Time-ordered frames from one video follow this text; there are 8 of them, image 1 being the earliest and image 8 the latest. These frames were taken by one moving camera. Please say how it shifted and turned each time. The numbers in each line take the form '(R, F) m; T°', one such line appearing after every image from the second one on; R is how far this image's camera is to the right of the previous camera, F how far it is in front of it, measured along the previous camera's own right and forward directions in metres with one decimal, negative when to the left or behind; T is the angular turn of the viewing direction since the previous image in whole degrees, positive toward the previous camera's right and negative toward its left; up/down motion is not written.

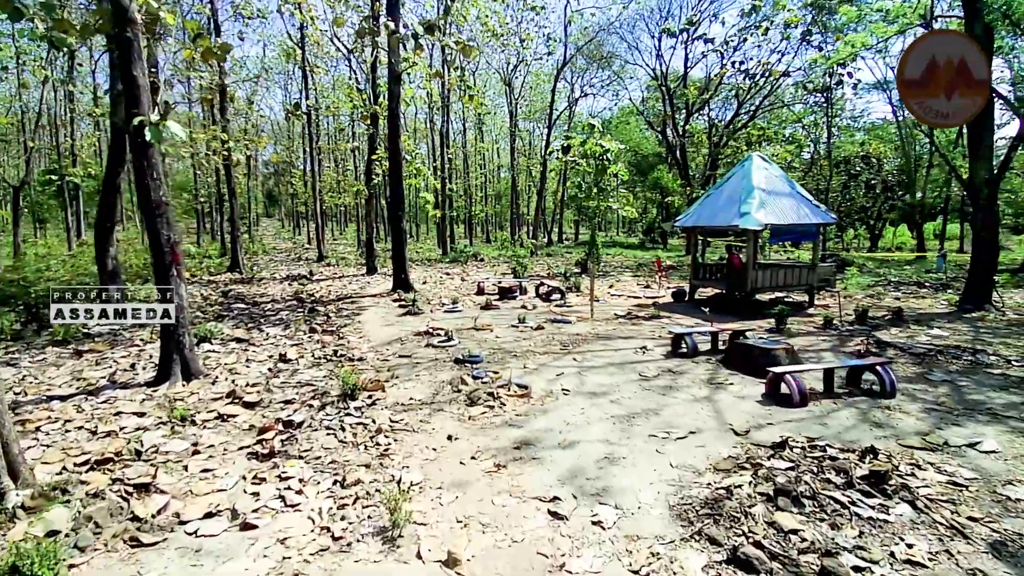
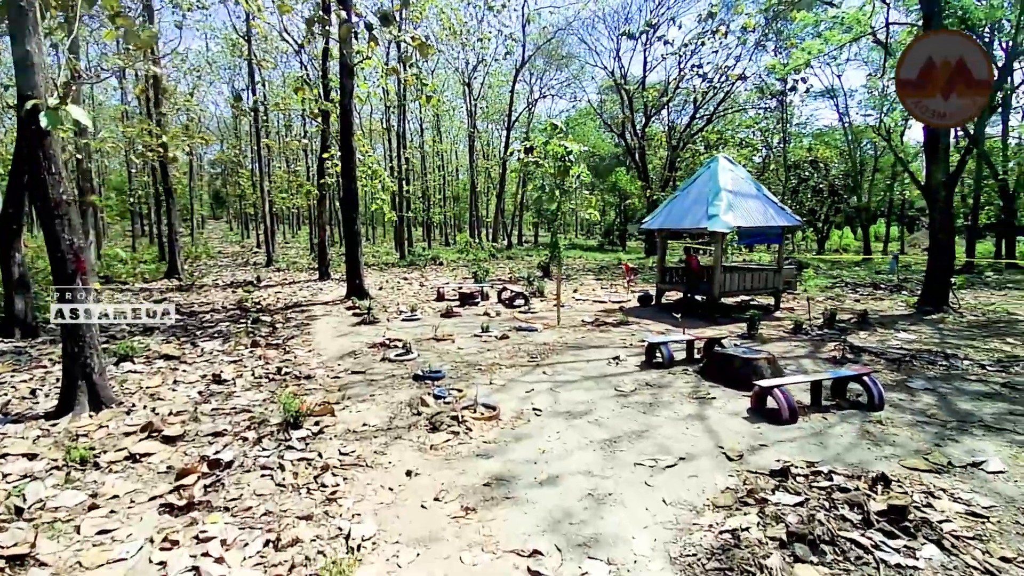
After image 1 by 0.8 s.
(-0.1, +0.7) m; +4°
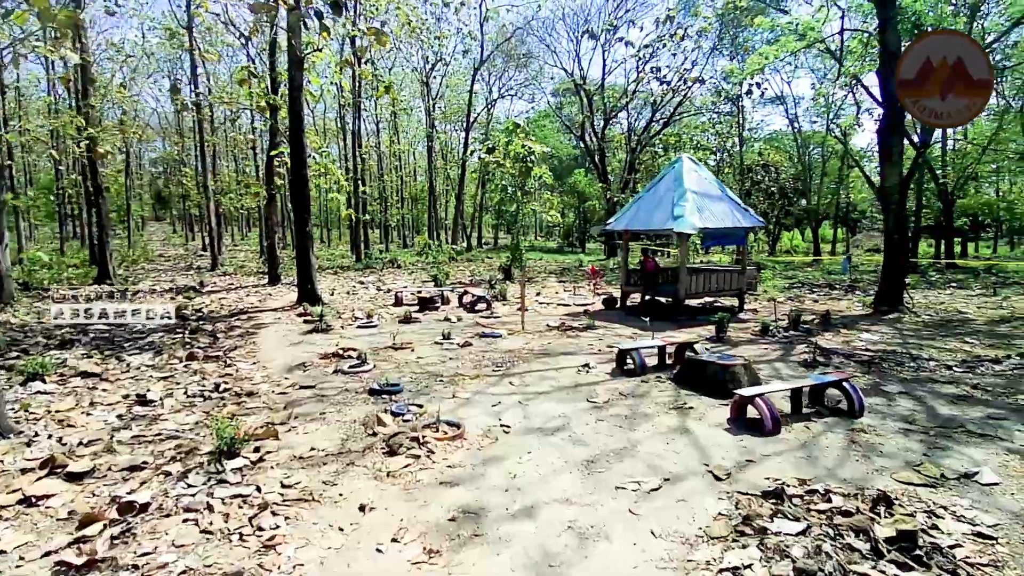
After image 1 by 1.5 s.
(-0.1, +0.5) m; +4°
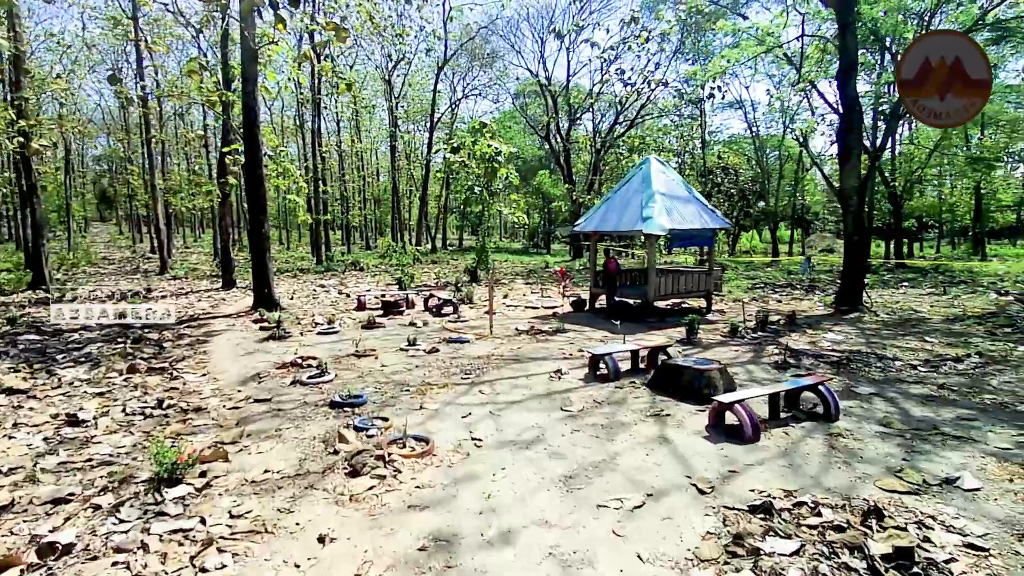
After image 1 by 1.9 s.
(-0.1, +0.3) m; +4°
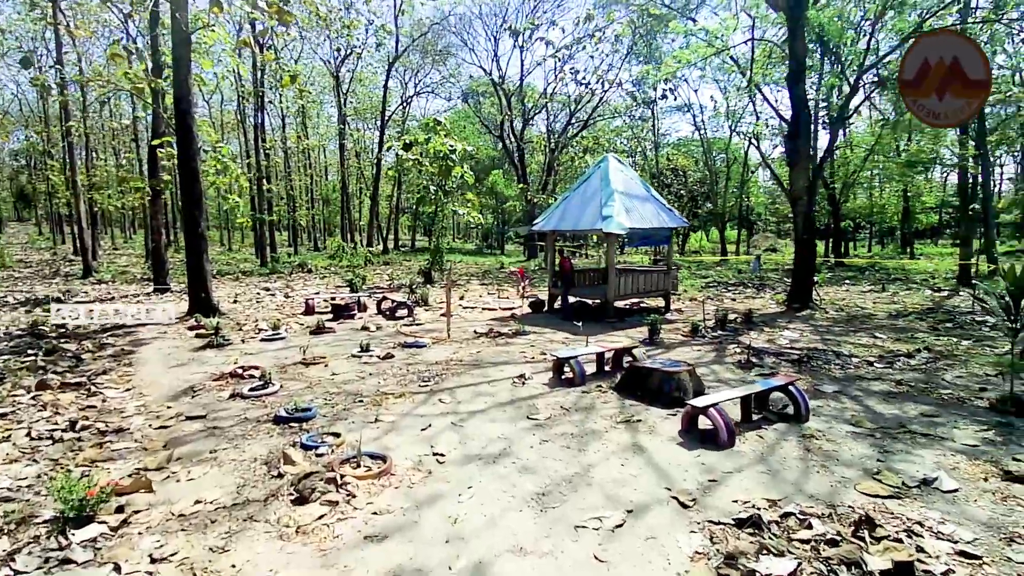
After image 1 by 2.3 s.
(-0.1, +0.4) m; +5°
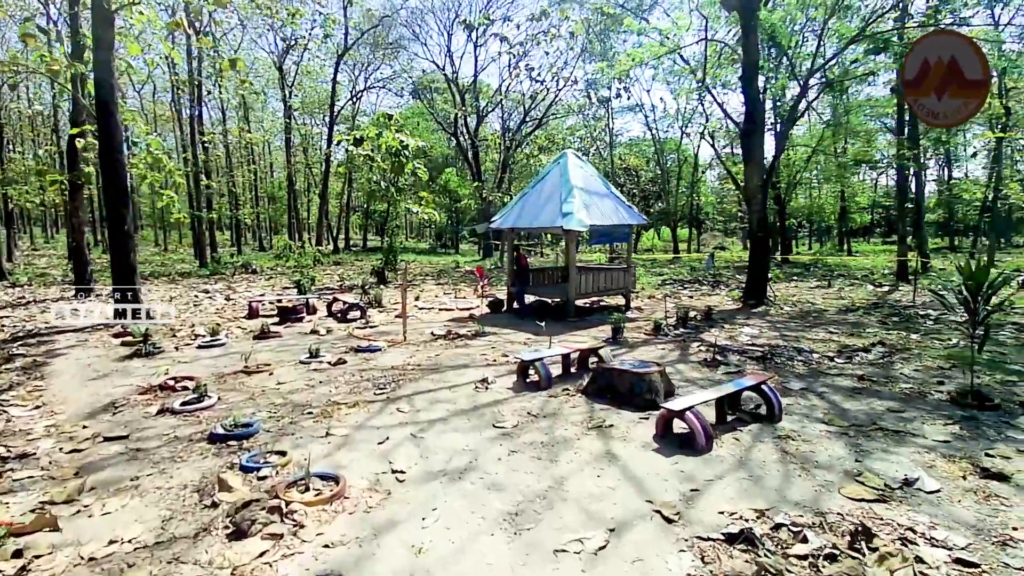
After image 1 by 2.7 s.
(-0.1, +0.4) m; +5°
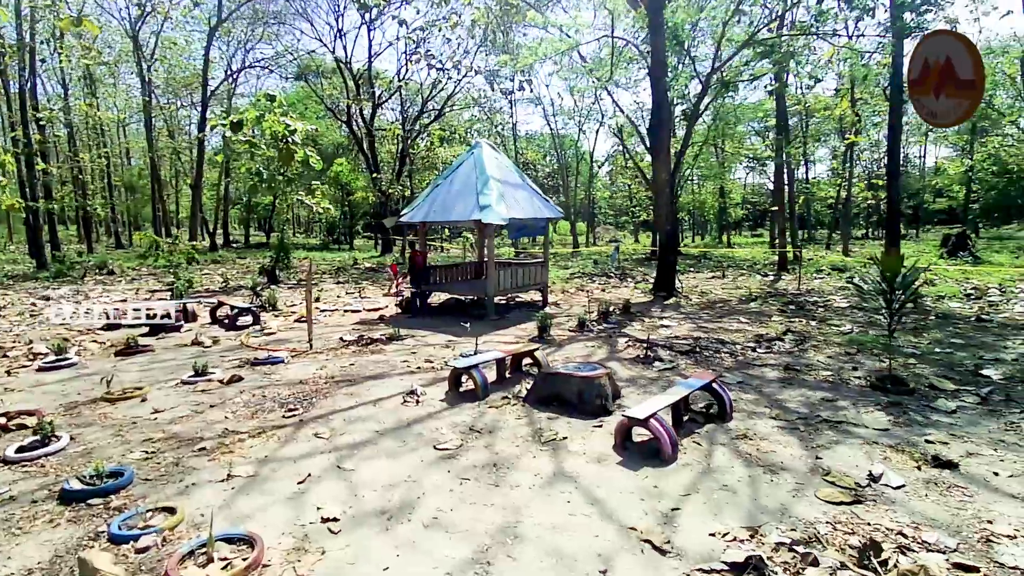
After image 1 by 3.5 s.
(-0.4, +0.7) m; +11°
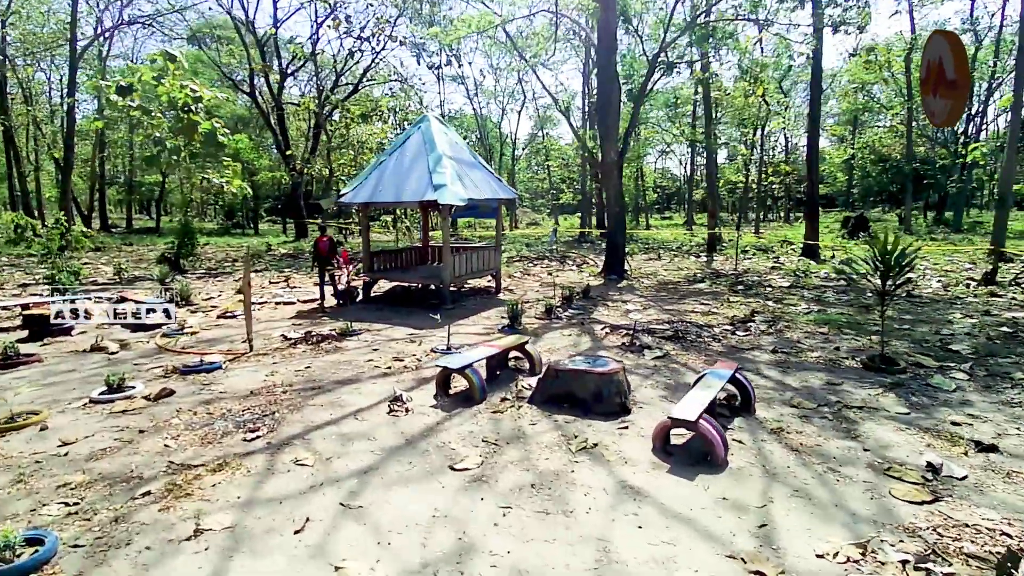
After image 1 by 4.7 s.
(-0.9, +0.8) m; +9°
